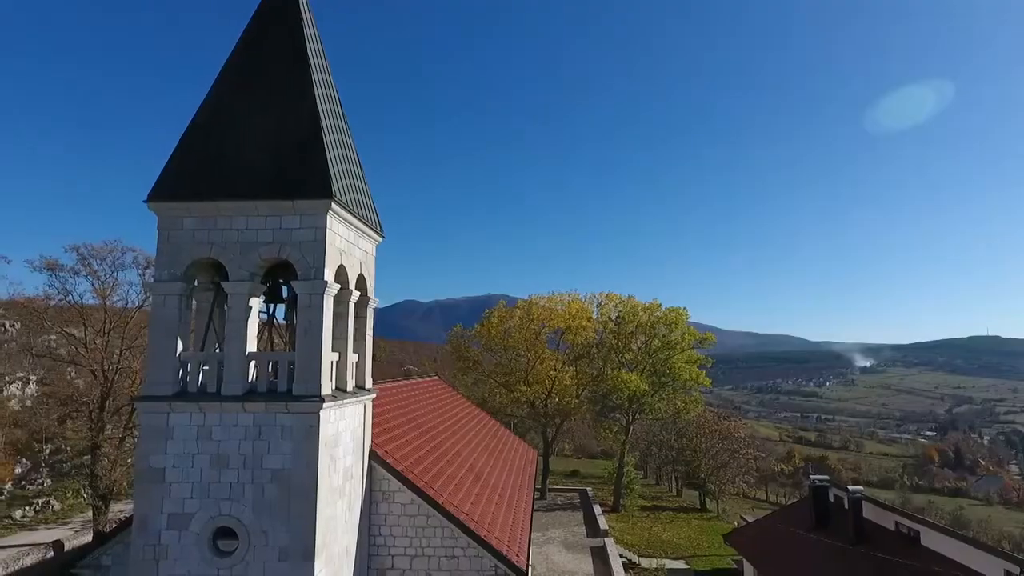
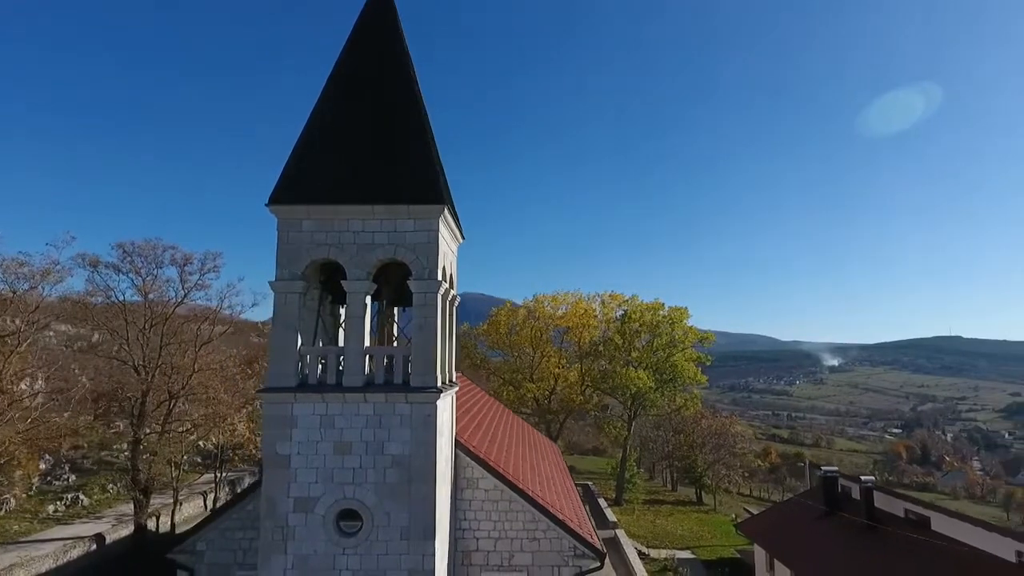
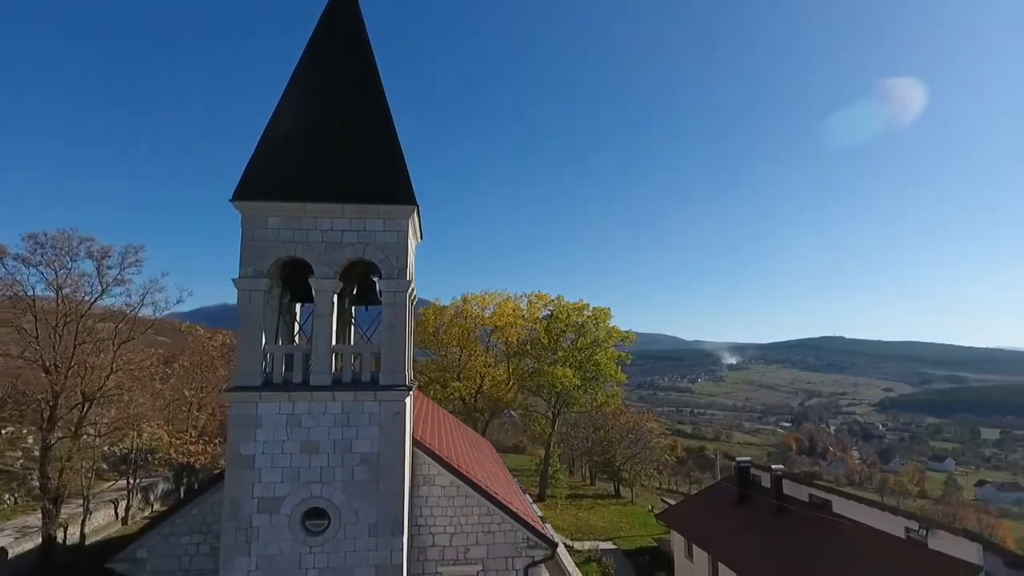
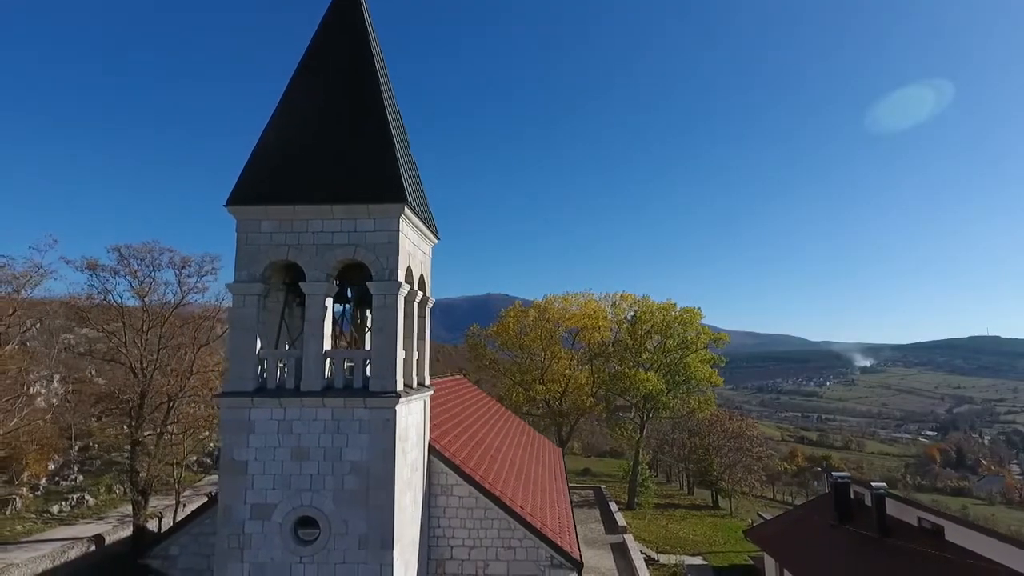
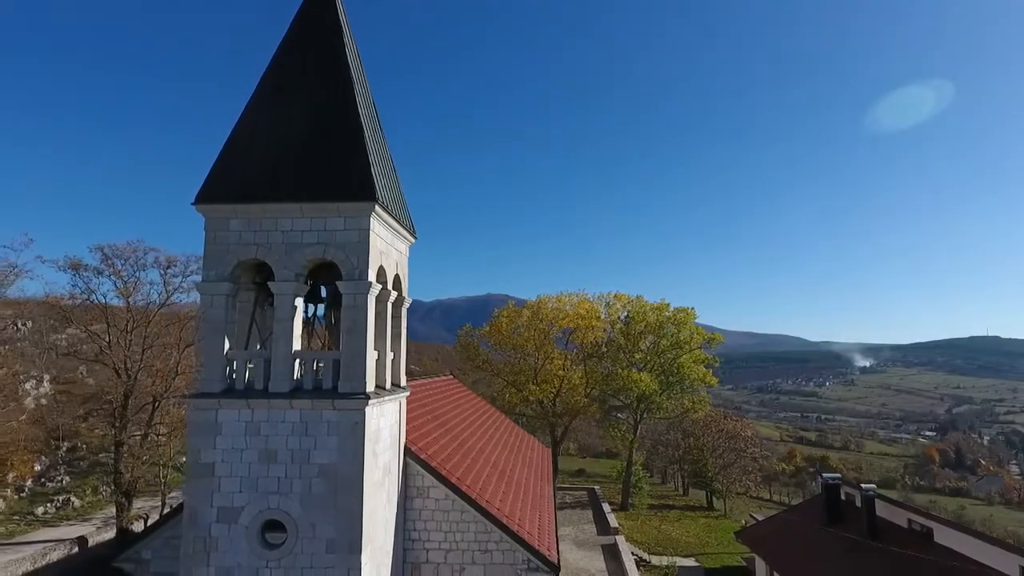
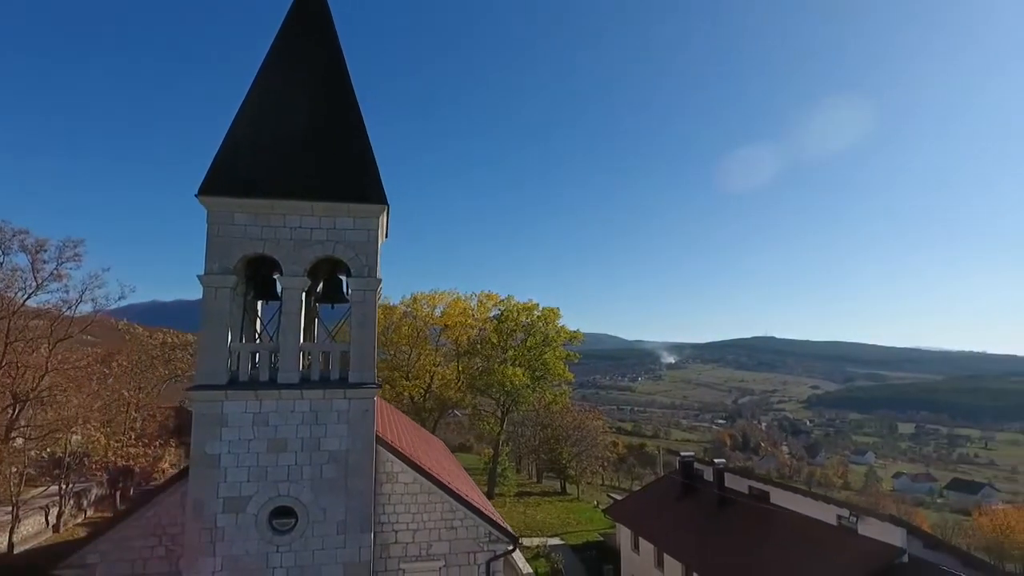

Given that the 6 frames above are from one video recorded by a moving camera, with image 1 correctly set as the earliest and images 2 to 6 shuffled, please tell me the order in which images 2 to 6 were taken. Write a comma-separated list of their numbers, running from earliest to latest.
5, 4, 2, 3, 6
